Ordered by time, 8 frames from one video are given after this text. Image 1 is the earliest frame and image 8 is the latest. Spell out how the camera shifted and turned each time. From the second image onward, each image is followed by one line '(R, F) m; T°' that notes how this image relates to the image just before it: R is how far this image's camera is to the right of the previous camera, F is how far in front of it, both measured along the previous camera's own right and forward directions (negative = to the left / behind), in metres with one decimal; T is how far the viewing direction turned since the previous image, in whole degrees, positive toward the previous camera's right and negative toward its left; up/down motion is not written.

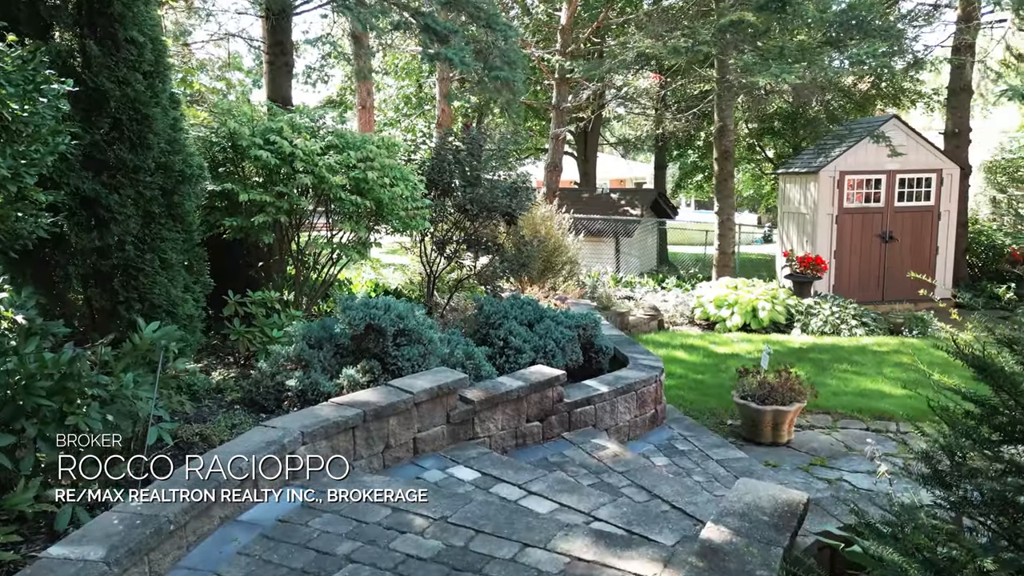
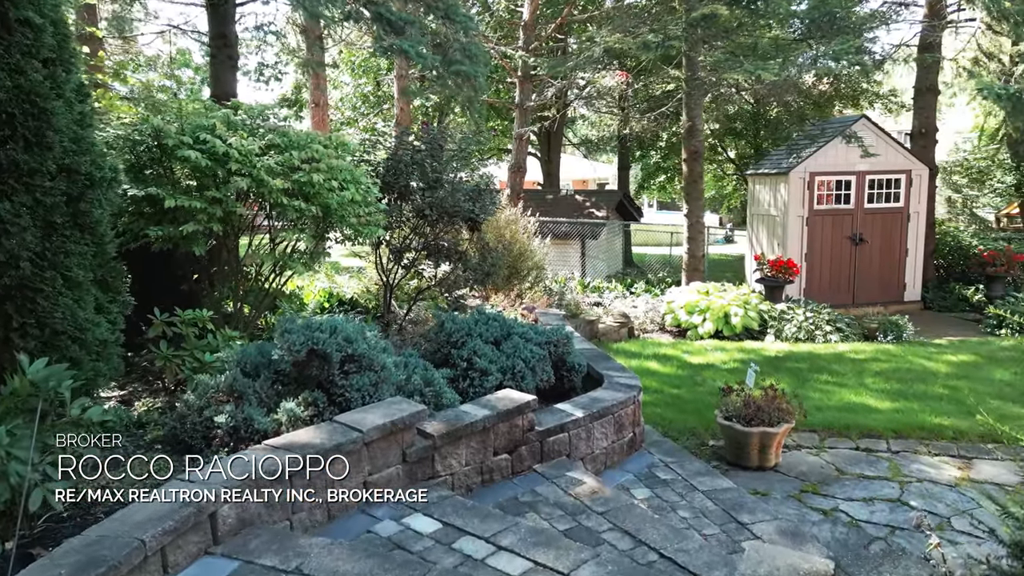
(0.0, +0.4) m; +3°
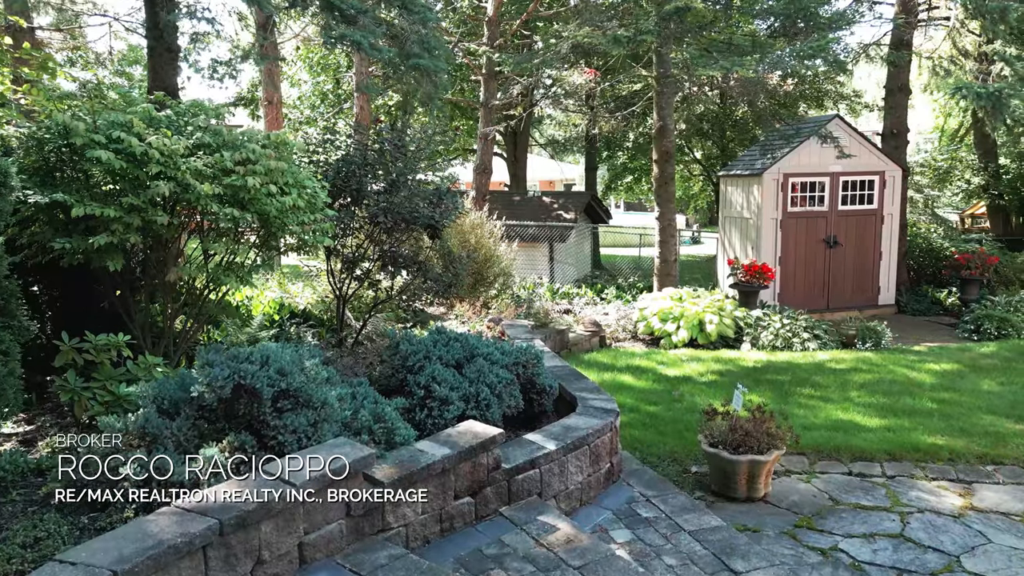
(0.0, +0.4) m; +3°
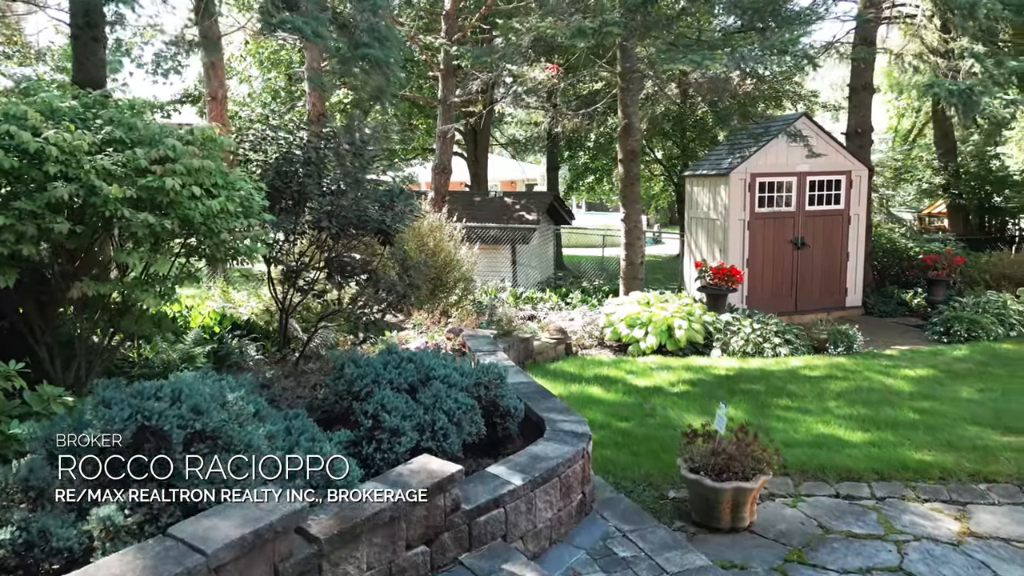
(0.0, +0.4) m; +3°
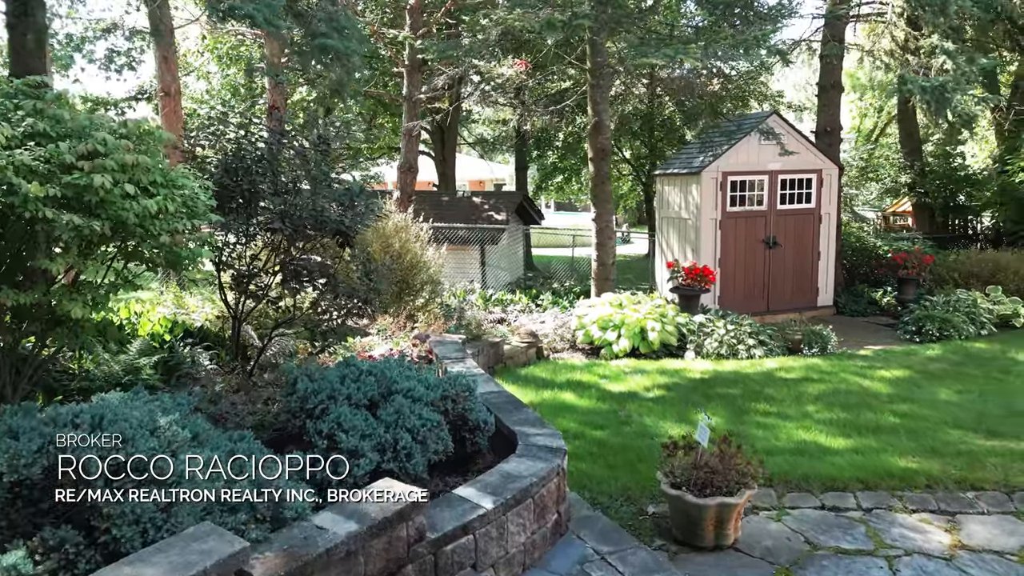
(0.0, +0.2) m; +2°
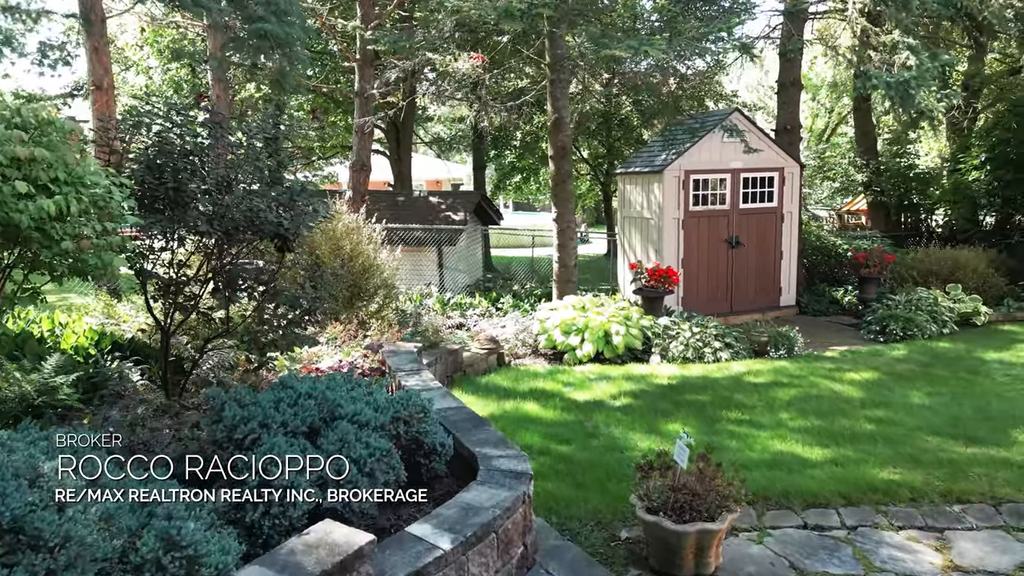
(0.0, +0.3) m; +3°
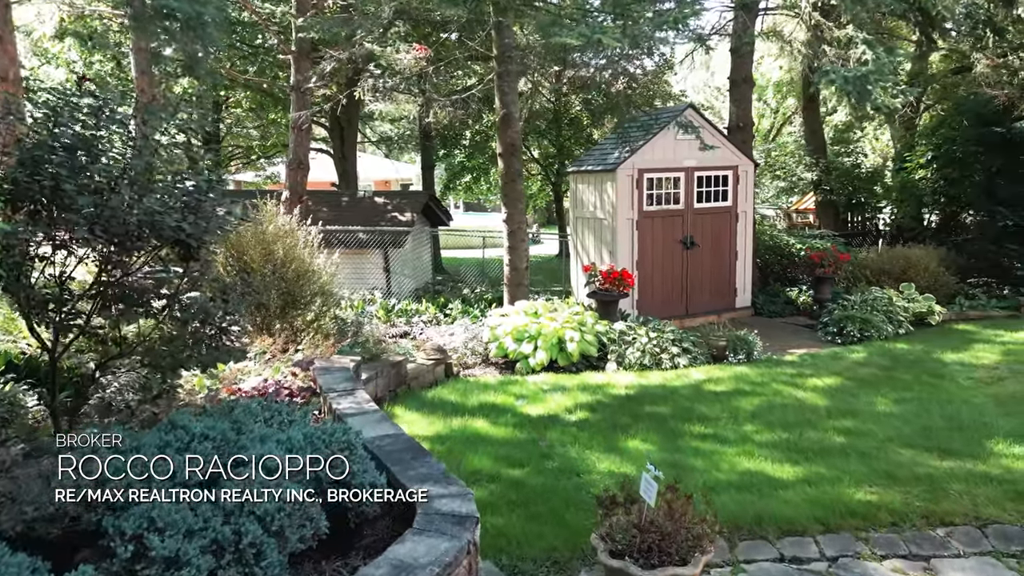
(0.0, +0.4) m; +4°
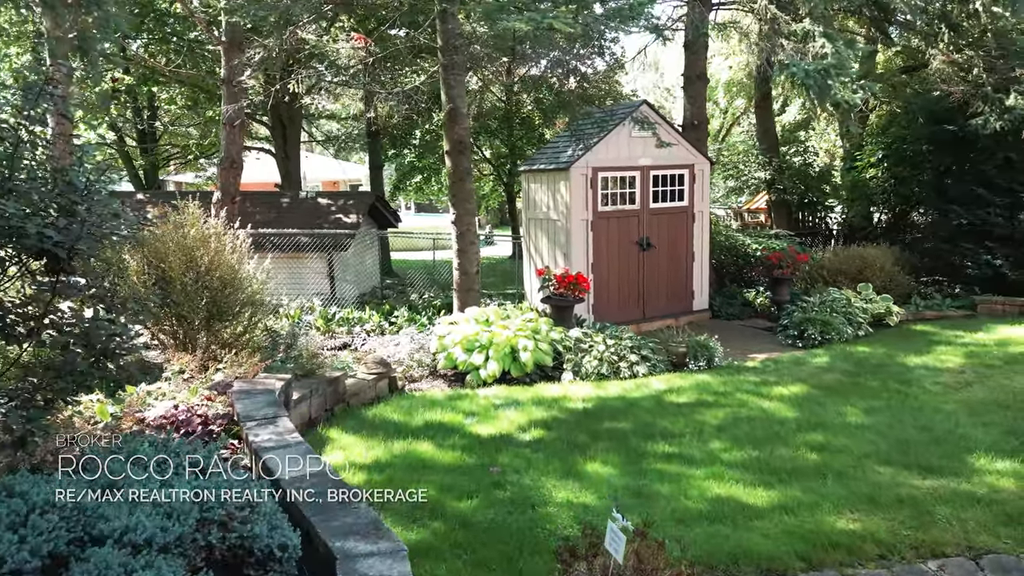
(+0.1, +0.4) m; +4°
